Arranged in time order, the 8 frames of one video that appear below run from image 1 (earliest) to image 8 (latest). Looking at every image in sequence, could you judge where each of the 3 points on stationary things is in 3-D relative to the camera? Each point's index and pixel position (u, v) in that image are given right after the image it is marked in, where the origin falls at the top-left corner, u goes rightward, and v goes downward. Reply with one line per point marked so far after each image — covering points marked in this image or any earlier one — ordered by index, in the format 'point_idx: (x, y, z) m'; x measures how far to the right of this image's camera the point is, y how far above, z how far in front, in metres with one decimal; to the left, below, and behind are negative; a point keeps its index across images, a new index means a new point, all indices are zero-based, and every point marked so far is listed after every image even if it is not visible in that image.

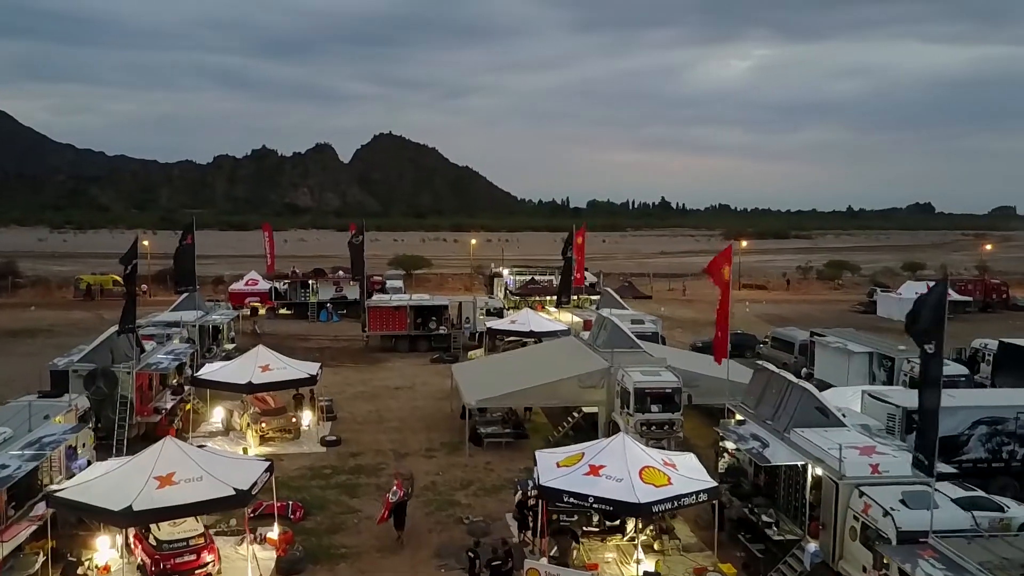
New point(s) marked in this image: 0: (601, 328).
0: (+2.1, -1.0, +18.8) m
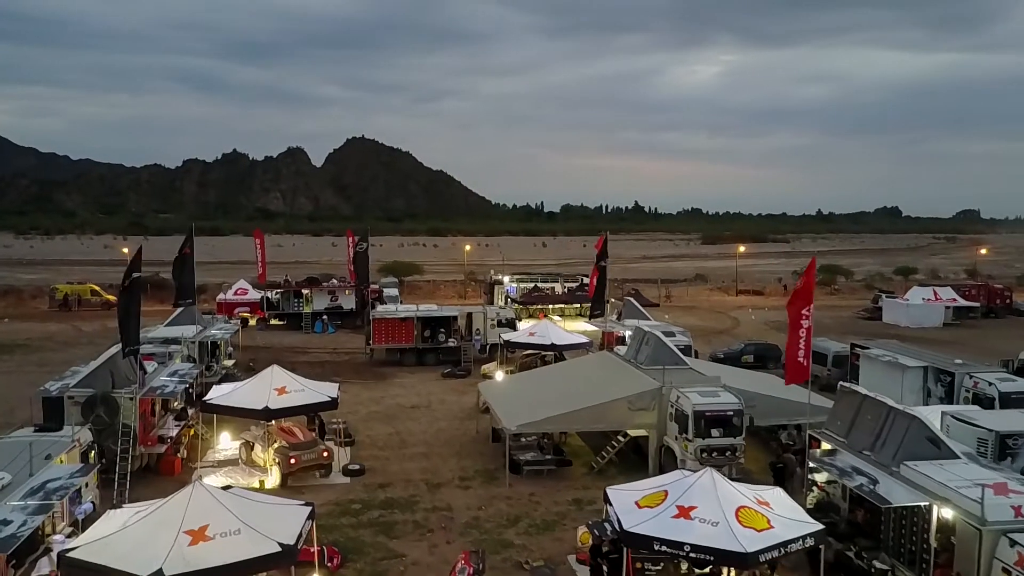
0: (+2.9, -1.2, +17.5) m
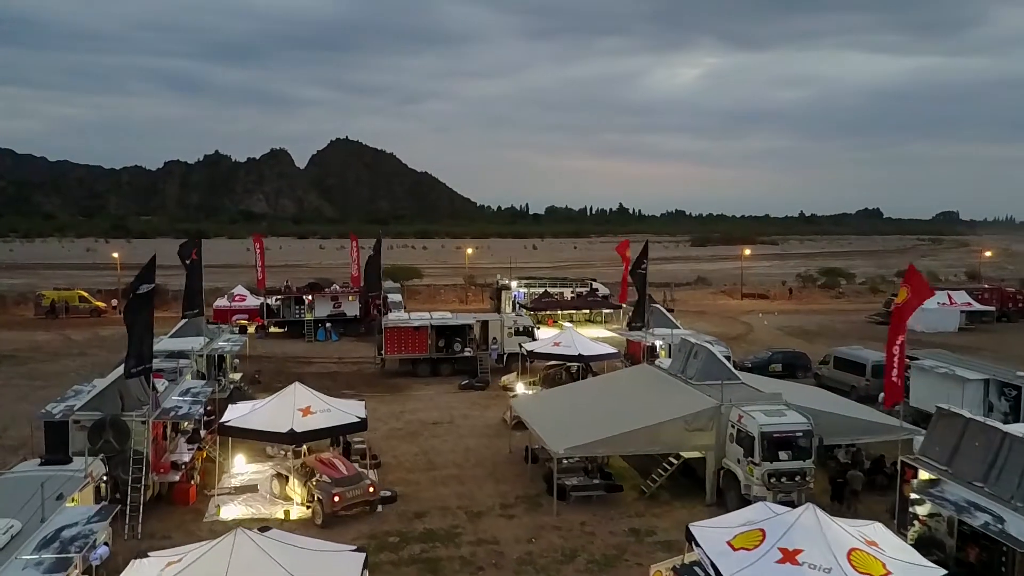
0: (+3.6, -1.4, +16.3) m
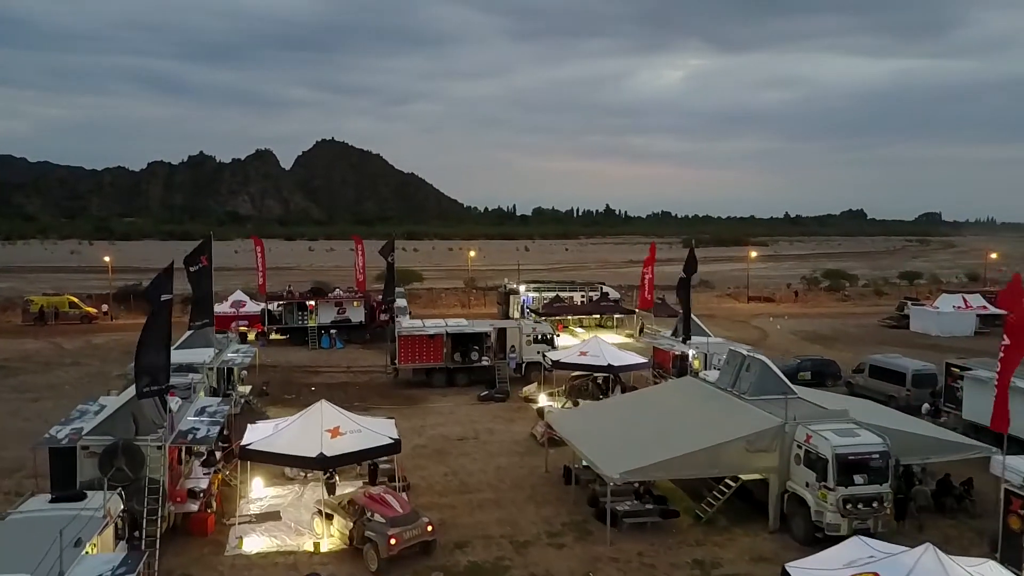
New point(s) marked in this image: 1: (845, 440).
0: (+4.4, -1.6, +15.3) m
1: (+5.2, -2.4, +12.5) m
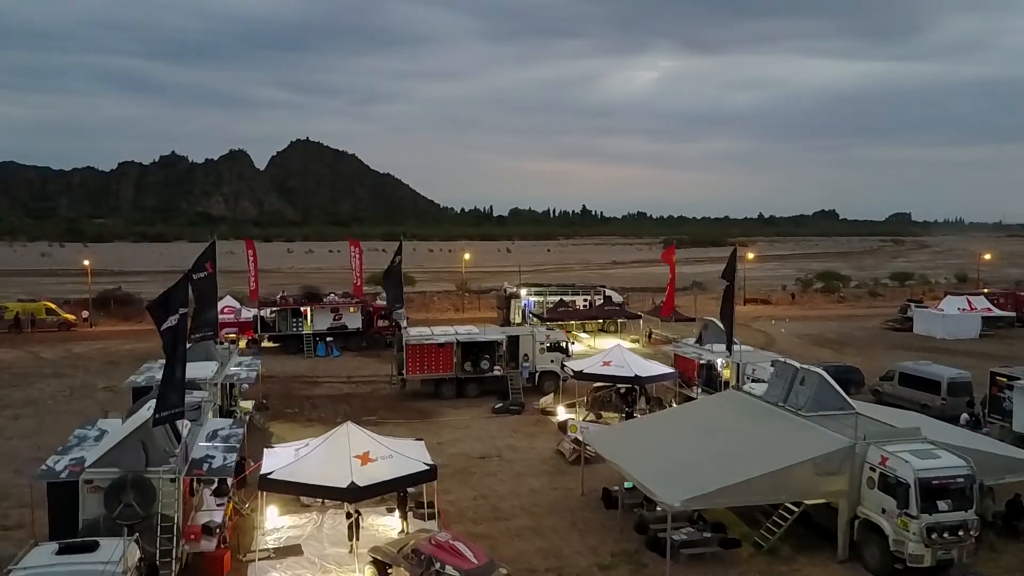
0: (+5.0, -1.7, +14.2) m
1: (+5.9, -2.5, +11.5) m
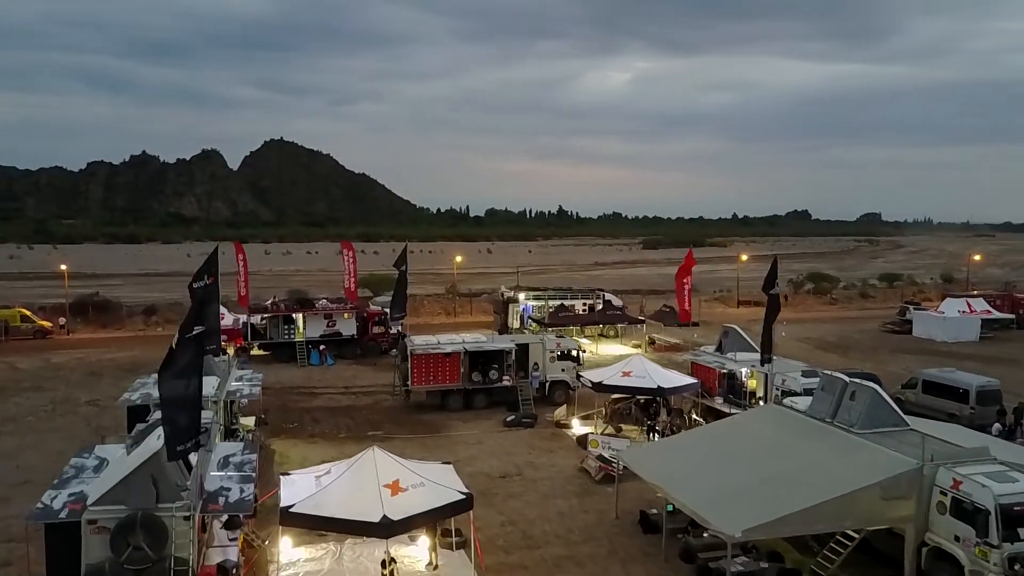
0: (+5.6, -1.8, +13.4) m
1: (+6.5, -2.6, +10.7) m
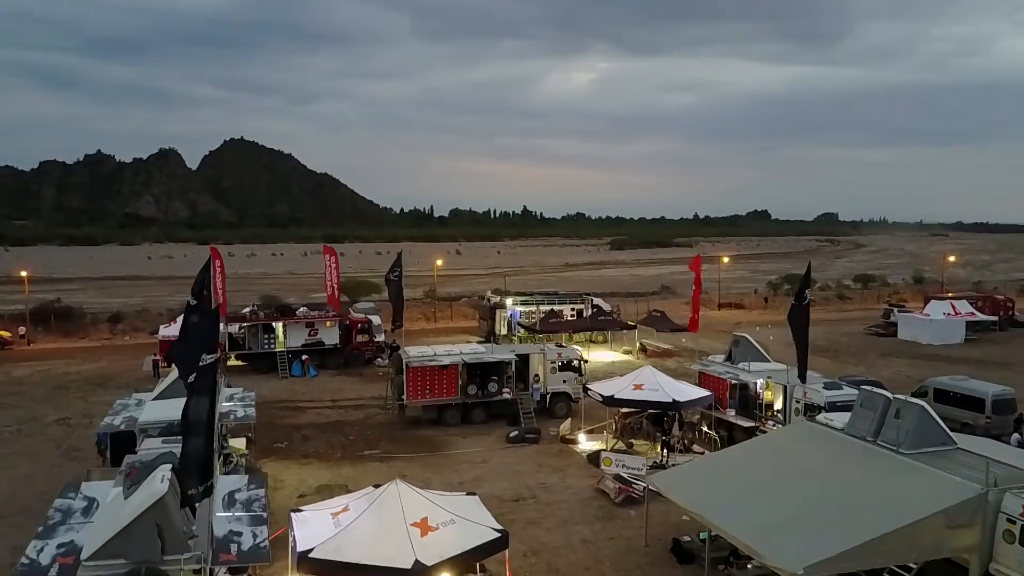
0: (+5.9, -2.0, +12.6) m
1: (+7.0, -2.8, +10.0) m
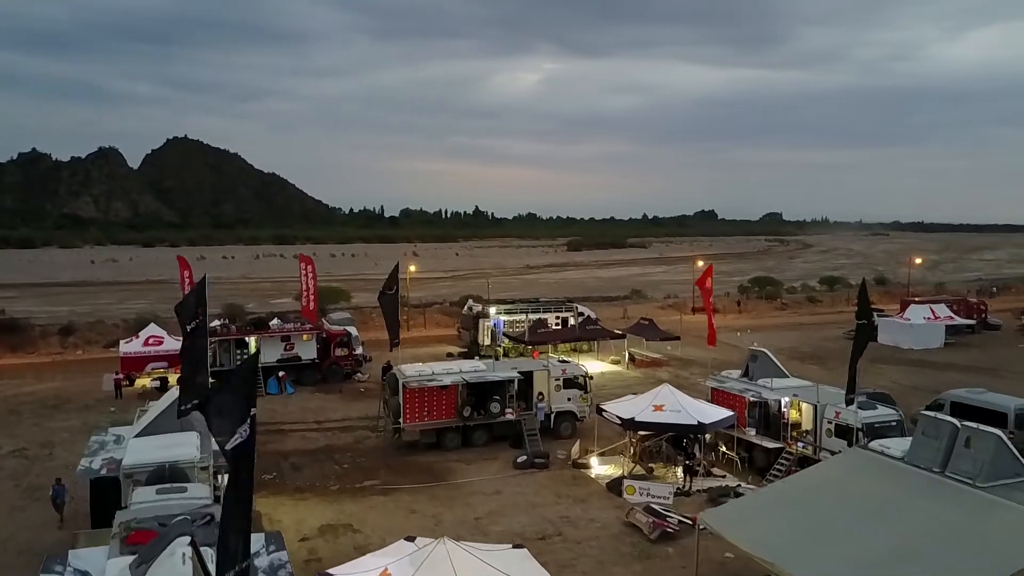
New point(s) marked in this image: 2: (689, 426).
0: (+6.5, -2.3, +11.7) m
1: (+7.8, -3.1, +9.1) m
2: (+3.6, -2.8, +16.4) m
